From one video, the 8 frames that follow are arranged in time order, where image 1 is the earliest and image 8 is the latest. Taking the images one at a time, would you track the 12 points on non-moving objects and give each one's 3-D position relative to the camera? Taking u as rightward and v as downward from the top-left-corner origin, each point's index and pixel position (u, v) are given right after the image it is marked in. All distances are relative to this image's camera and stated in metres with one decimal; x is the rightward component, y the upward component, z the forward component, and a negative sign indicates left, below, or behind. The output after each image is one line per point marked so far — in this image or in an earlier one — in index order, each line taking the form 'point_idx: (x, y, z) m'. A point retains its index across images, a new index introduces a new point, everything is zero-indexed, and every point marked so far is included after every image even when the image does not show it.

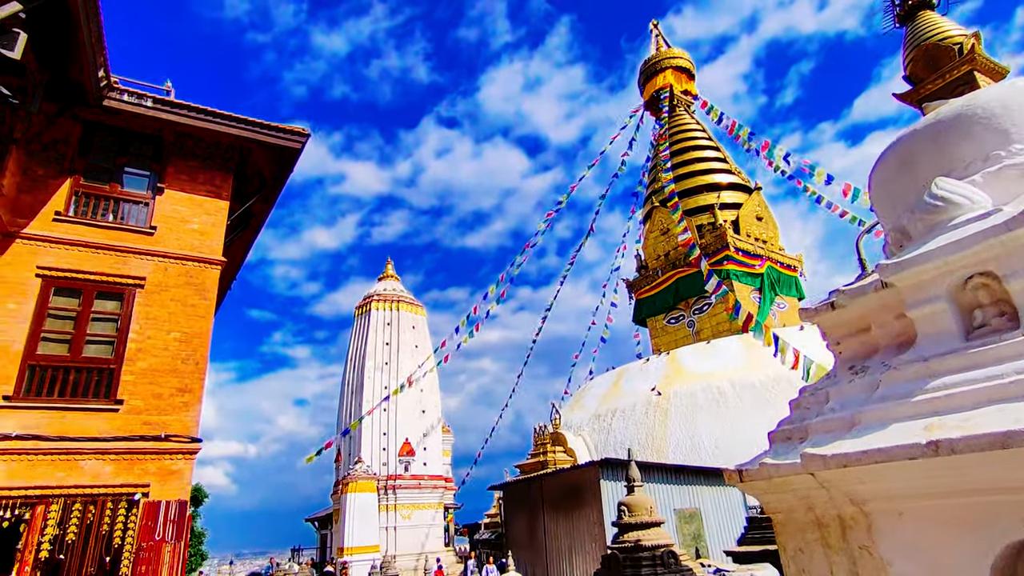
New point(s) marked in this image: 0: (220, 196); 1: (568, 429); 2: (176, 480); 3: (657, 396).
0: (-3.9, +1.3, +7.7) m
1: (+1.7, -4.2, +17.6) m
2: (-3.7, -2.1, +6.3) m
3: (+4.0, -3.0, +16.1) m
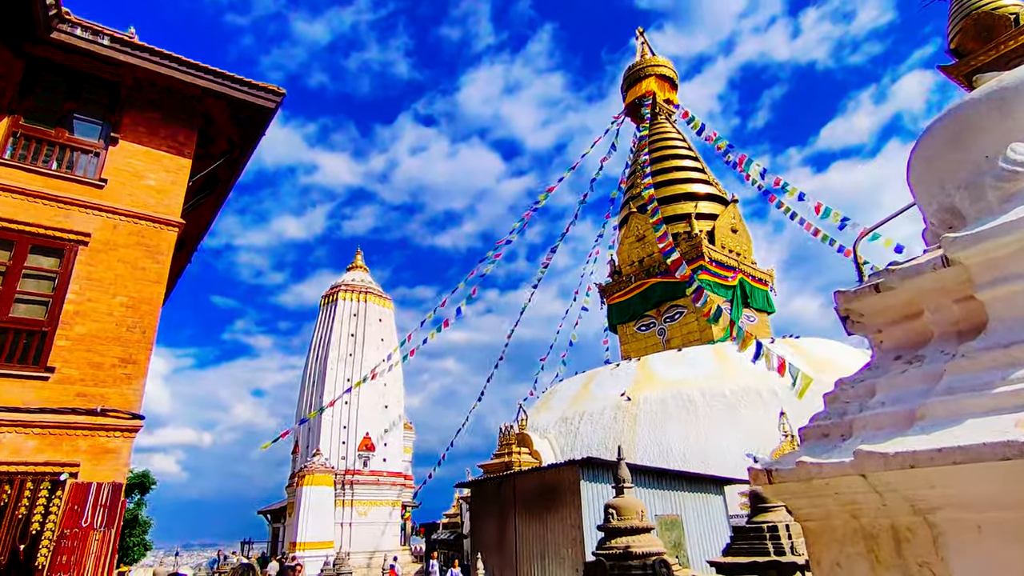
0: (-4.1, +1.6, +7.1) m
1: (+0.7, -4.2, +17.3) m
2: (-4.0, -1.7, +5.7) m
3: (+3.2, -3.1, +15.9) m
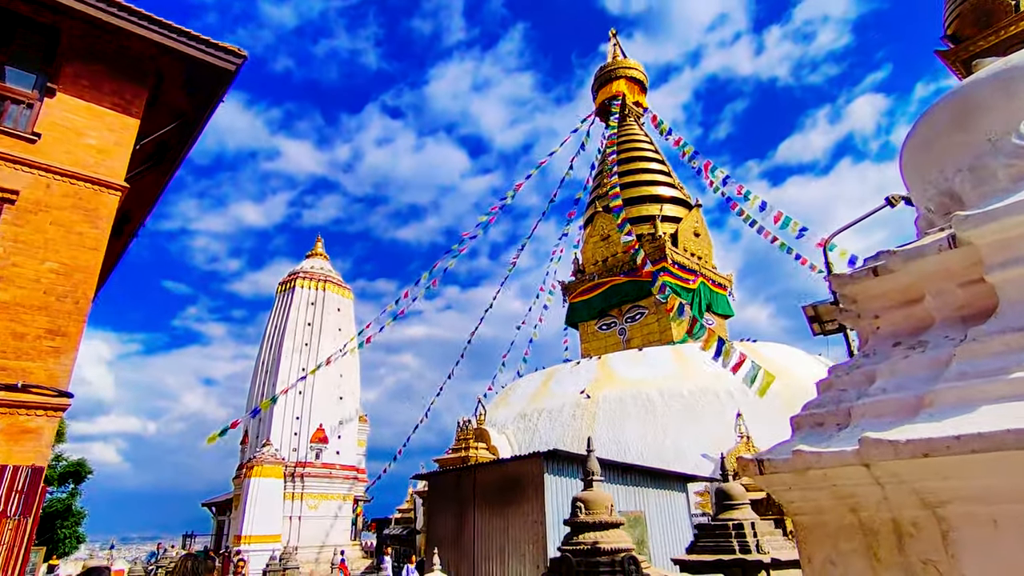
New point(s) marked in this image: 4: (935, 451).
0: (-4.4, +1.9, +6.6) m
1: (-0.6, -4.0, +17.1) m
2: (-4.3, -1.4, +5.2) m
3: (+2.0, -3.0, +15.9) m
4: (+1.1, -0.4, +1.4) m
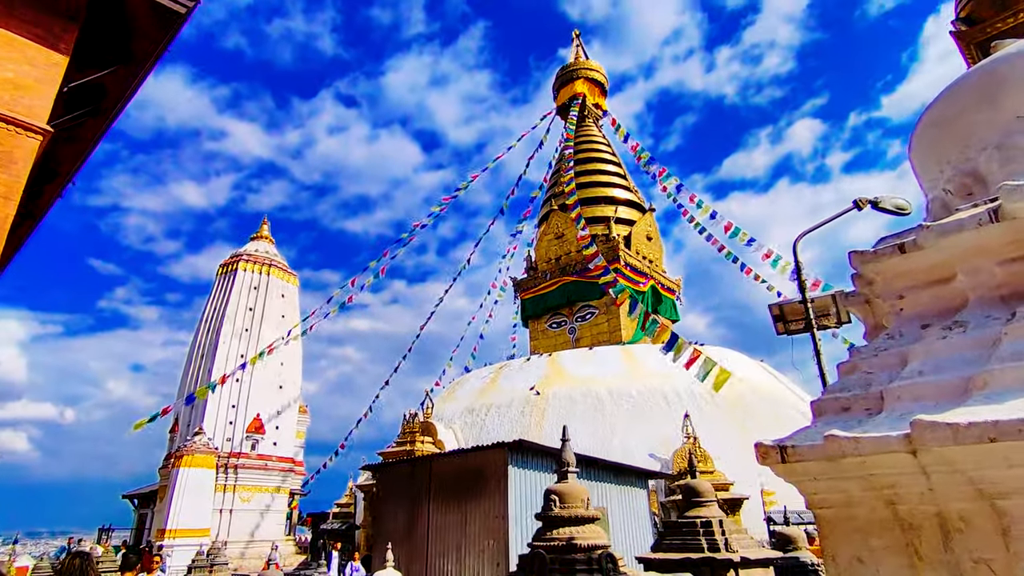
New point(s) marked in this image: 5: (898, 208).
0: (-4.7, +2.3, +6.0) m
1: (-2.1, -3.8, +16.7) m
2: (-4.6, -1.0, +4.6) m
3: (+0.7, -2.9, +15.8) m
4: (+1.1, -0.3, +1.3) m
5: (+3.7, +0.8, +5.5) m
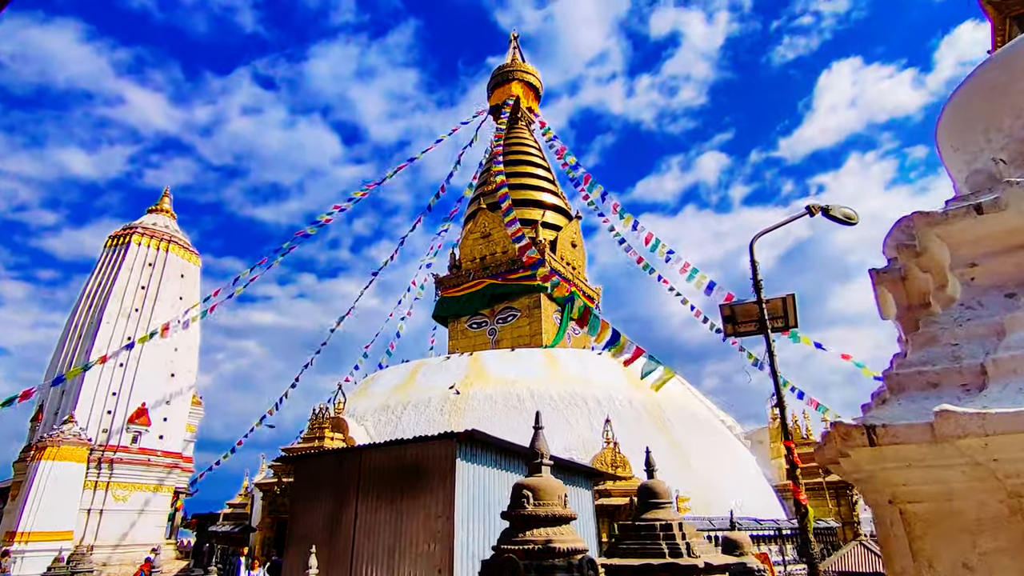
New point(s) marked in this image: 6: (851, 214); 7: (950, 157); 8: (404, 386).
0: (-5.0, +2.8, +4.8) m
1: (-4.4, -3.5, +15.8) m
2: (-5.0, -0.5, +3.4) m
3: (-1.5, -2.8, +15.3) m
4: (+1.2, -0.2, +1.0) m
5: (+3.3, +0.7, +5.6) m
6: (+3.3, +0.7, +5.6) m
7: (+1.7, +0.5, +2.3) m
8: (-3.1, -2.8, +16.4) m
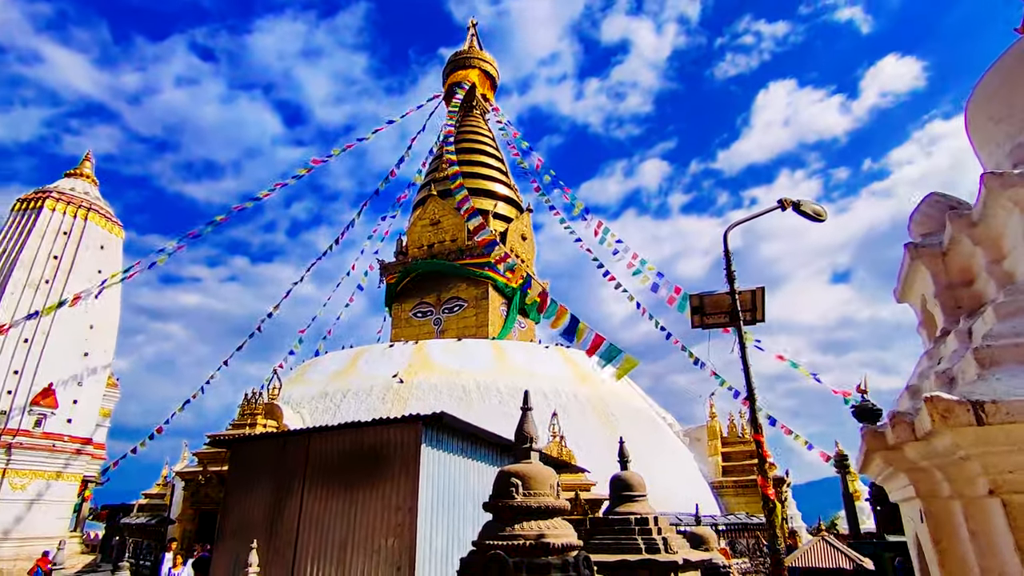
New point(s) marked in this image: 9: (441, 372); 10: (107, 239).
0: (-5.0, +3.2, +4.0) m
1: (-5.9, -3.0, +15.0) m
2: (-5.1, -0.1, +2.6) m
3: (-2.9, -2.4, +14.8) m
4: (+1.3, -0.1, +0.8) m
5: (+2.9, +0.7, +5.6) m
6: (+3.0, +0.8, +5.6) m
7: (+1.8, +0.6, +2.1) m
8: (-4.6, -2.3, +15.8) m
9: (-1.9, -2.2, +15.1) m
10: (-12.9, +1.6, +18.5) m
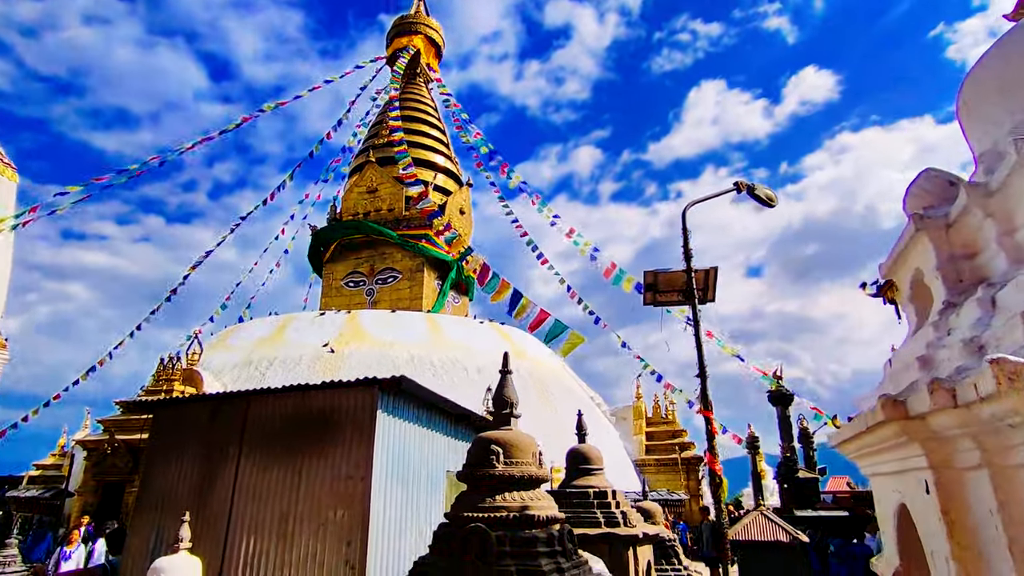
0: (-5.1, +3.7, +3.1) m
1: (-7.6, -2.0, +14.1) m
2: (-5.1, +0.3, +1.8) m
3: (-4.5, -1.6, +14.2) m
4: (+1.5, -0.1, +0.8) m
5: (+2.5, +0.9, +5.7) m
6: (+2.6, +0.9, +5.7) m
7: (+1.8, +0.7, +2.1) m
8: (-6.3, -1.4, +15.0) m
9: (-3.5, -1.4, +14.7) m
10: (-14.7, +3.1, +16.6) m
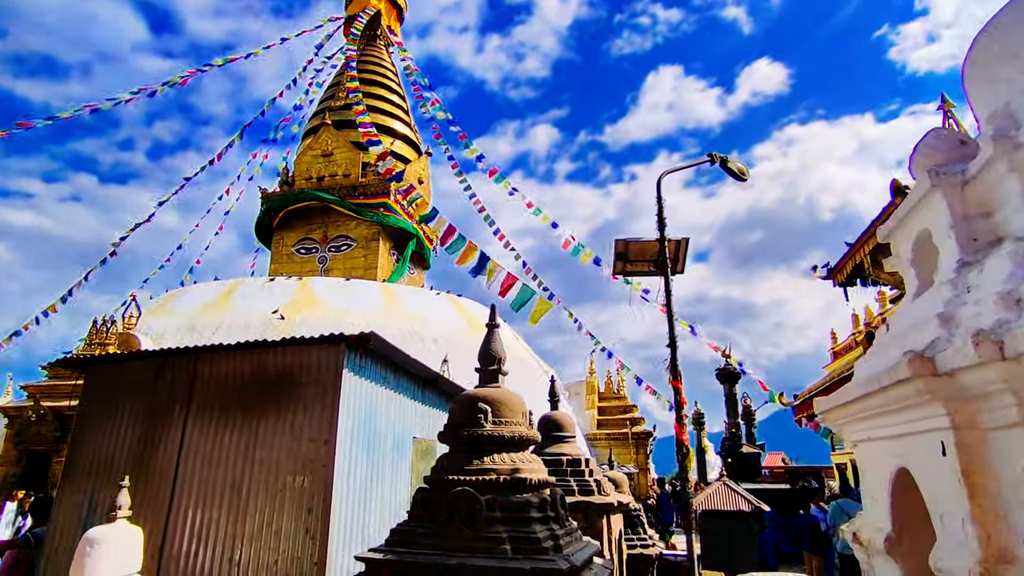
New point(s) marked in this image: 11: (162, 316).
0: (-5.0, +4.1, +2.3) m
1: (-8.6, -1.1, +13.3) m
2: (-5.1, +0.6, +1.2) m
3: (-5.5, -0.8, +13.6) m
4: (+1.5, 0.0, +0.7) m
5: (+2.2, +1.1, +5.7) m
6: (+2.3, +1.2, +5.7) m
7: (+1.8, +0.8, +2.0) m
8: (-7.4, -0.5, +14.3) m
9: (-4.6, -0.6, +14.2) m
10: (-15.7, +4.3, +15.0) m
11: (-8.5, -0.8, +14.1) m
